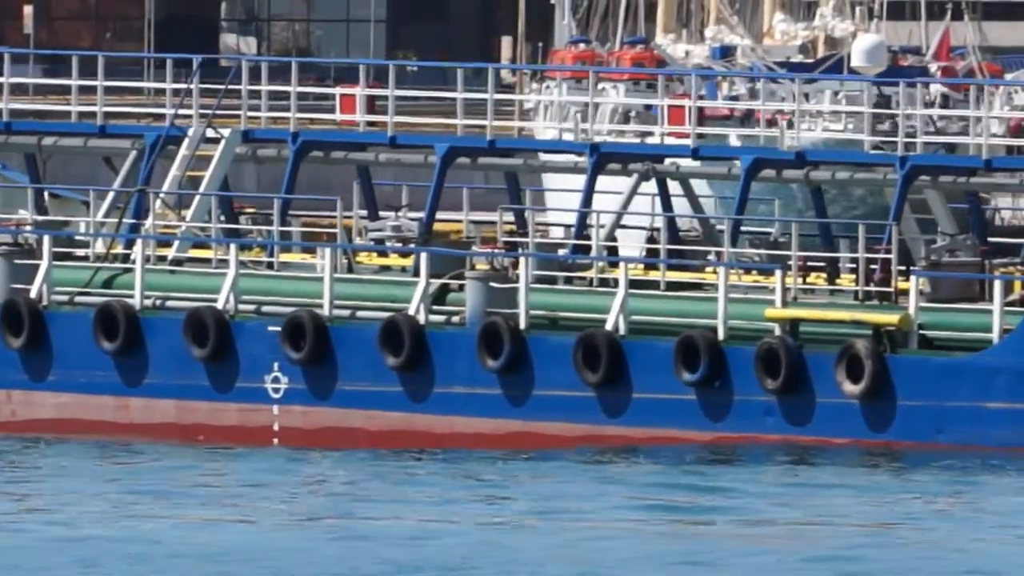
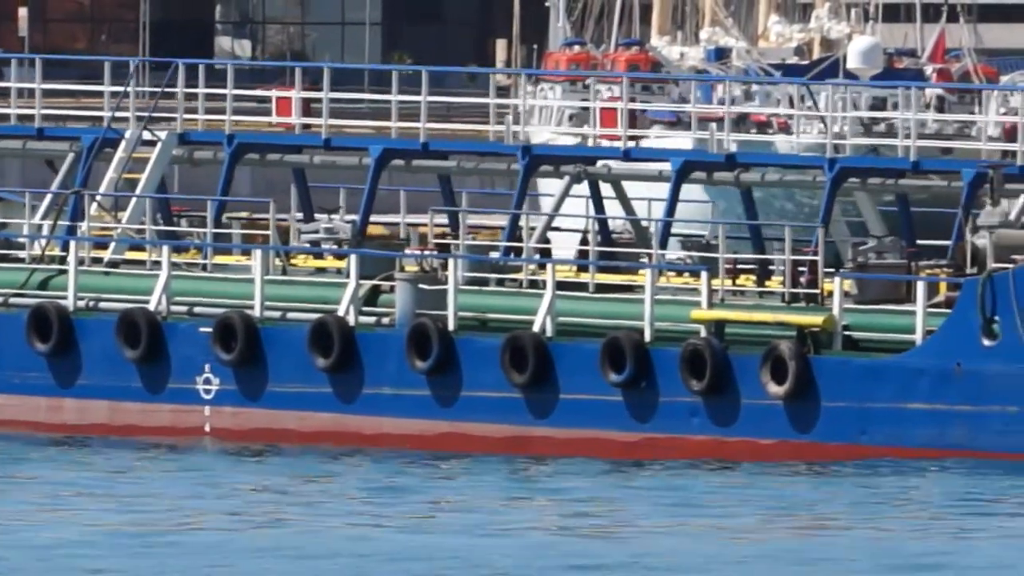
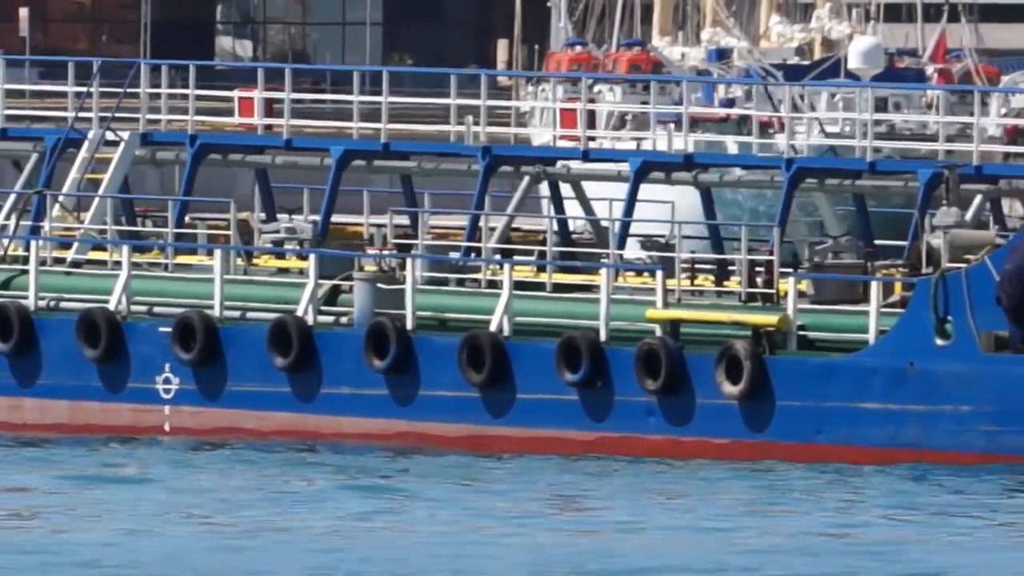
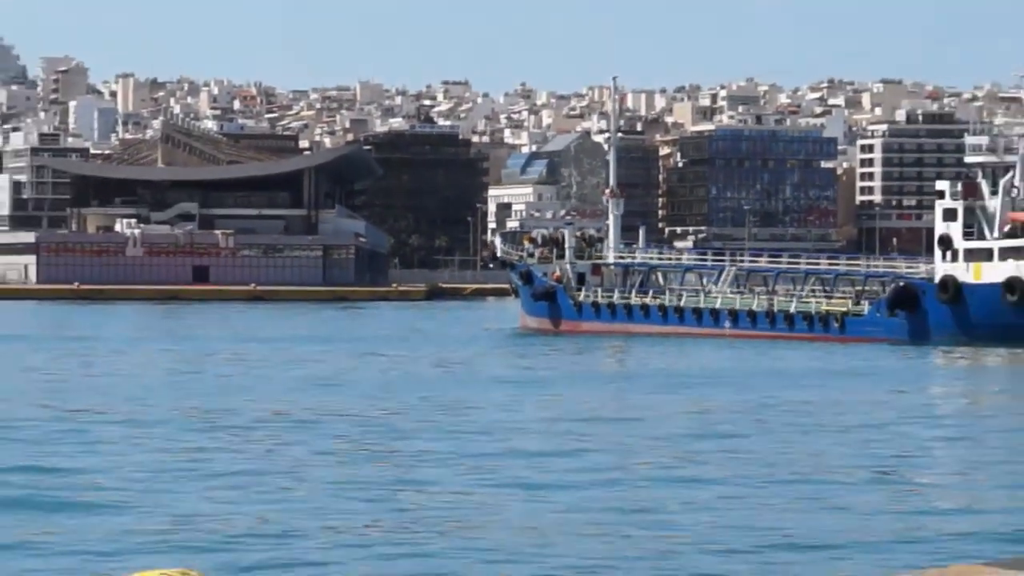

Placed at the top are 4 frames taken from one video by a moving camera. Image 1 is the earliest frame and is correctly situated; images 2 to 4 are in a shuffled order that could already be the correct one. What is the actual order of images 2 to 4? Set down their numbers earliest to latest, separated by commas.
2, 3, 4
